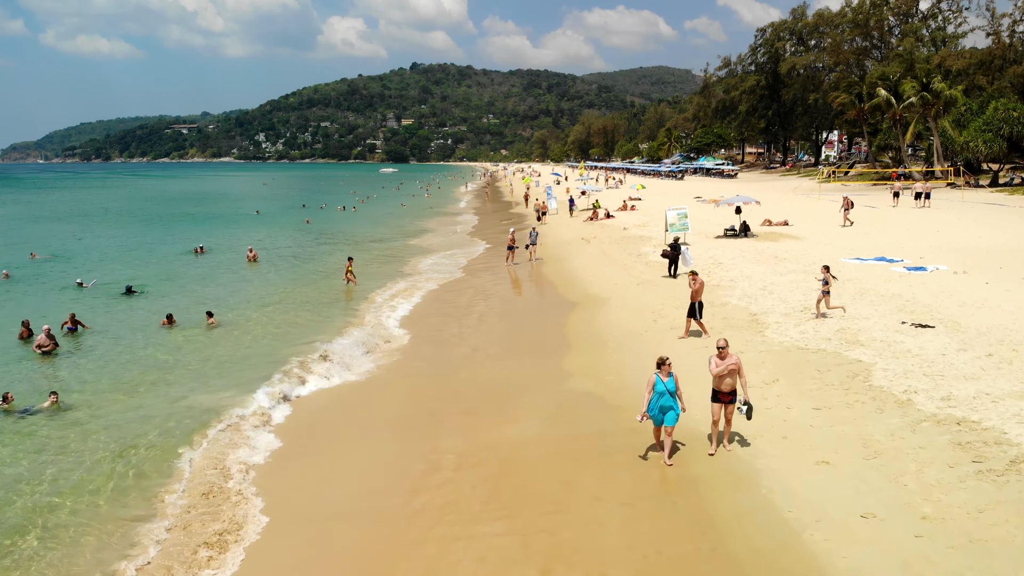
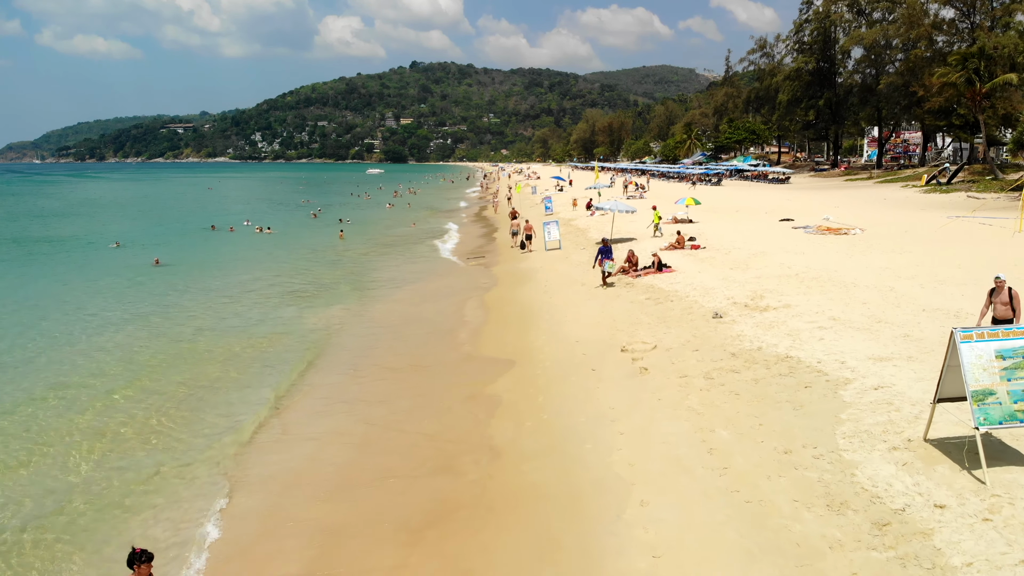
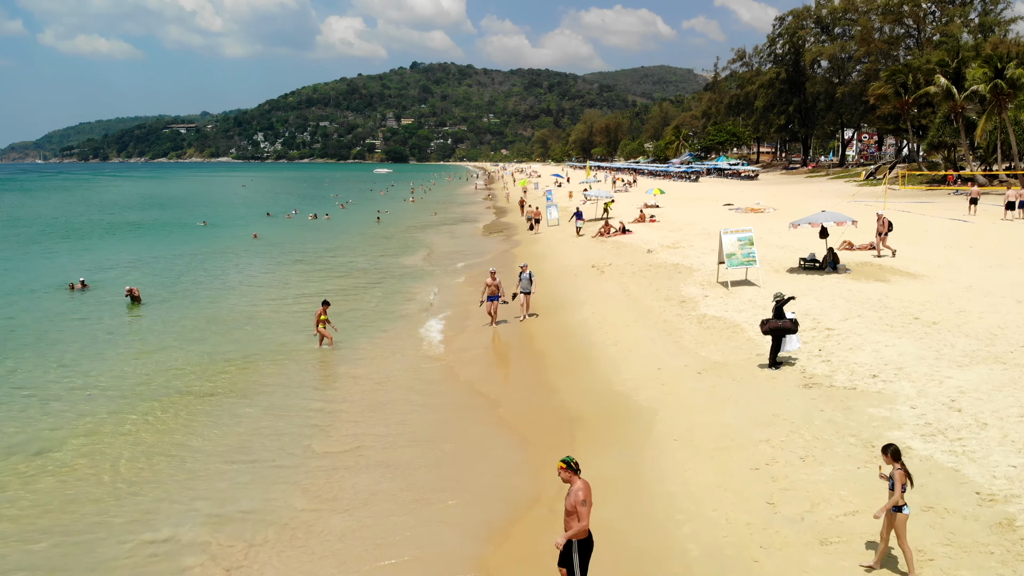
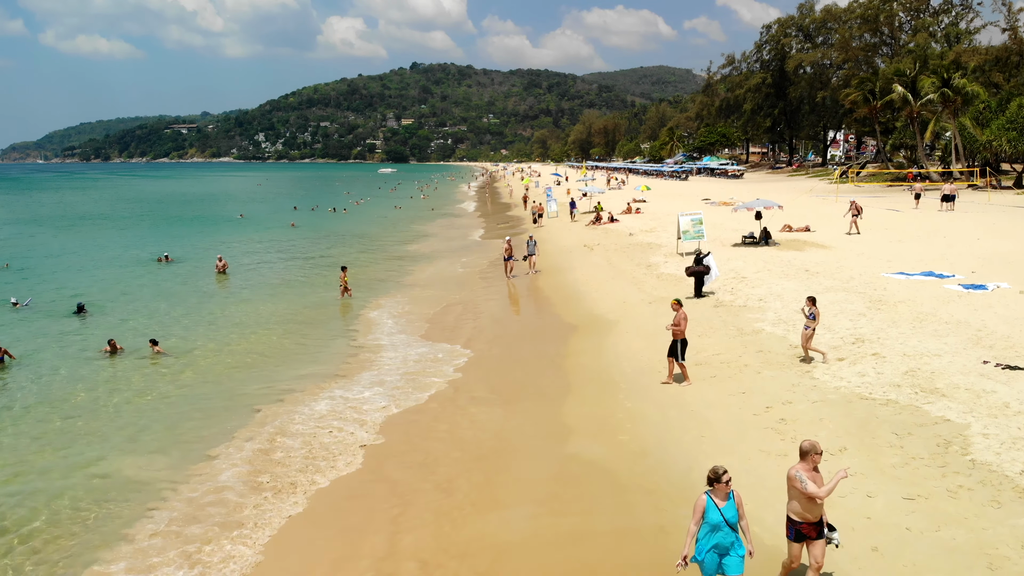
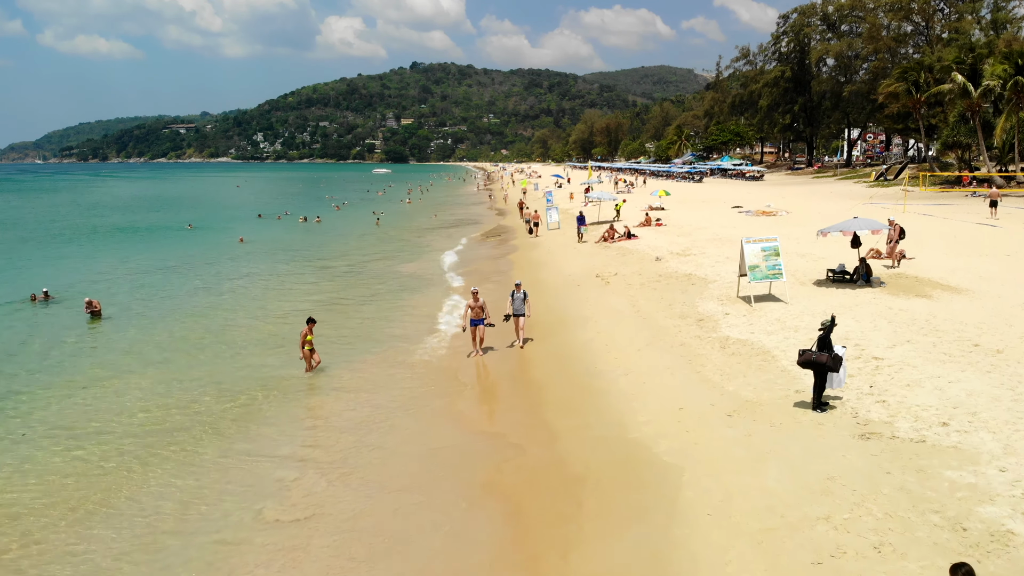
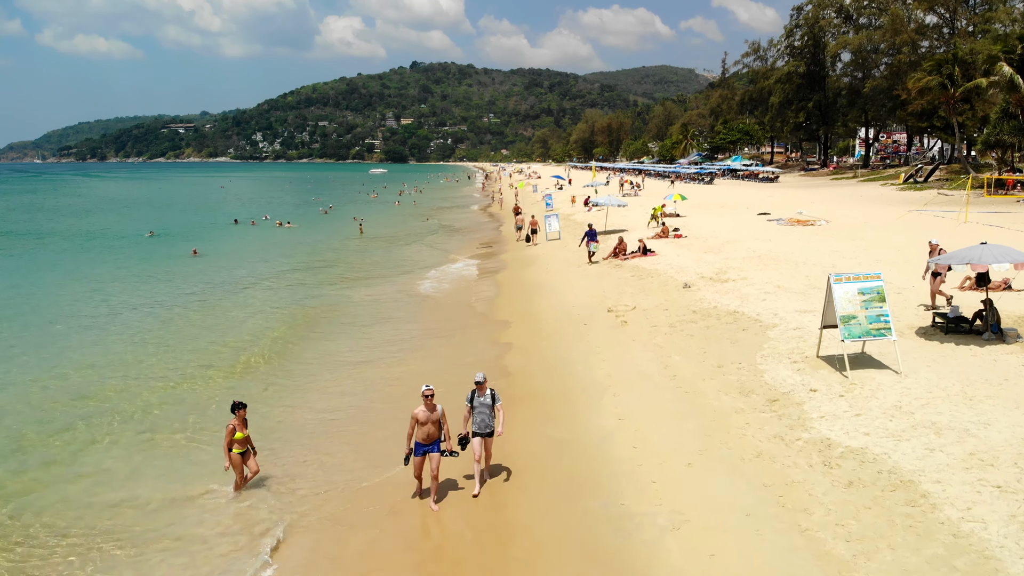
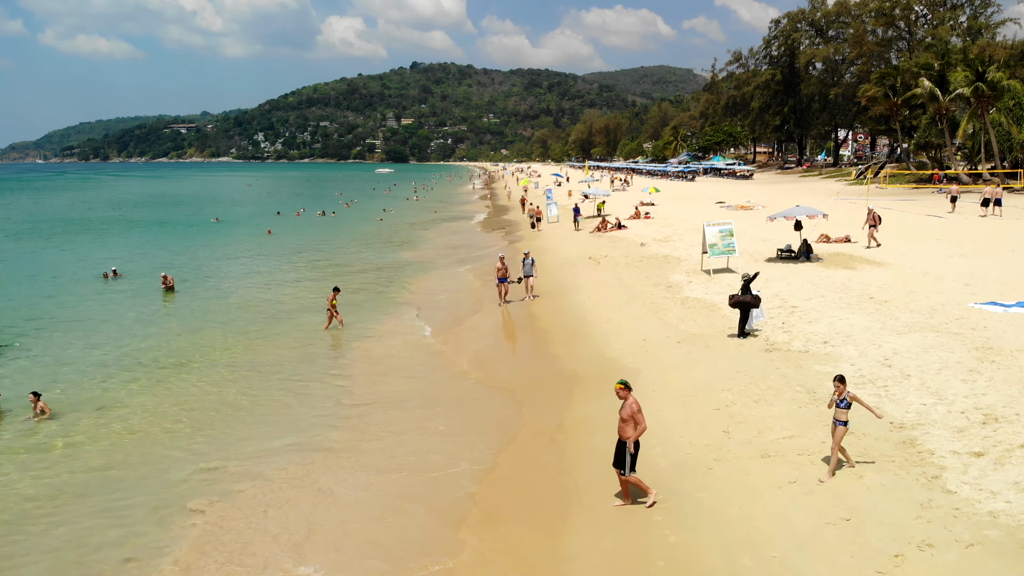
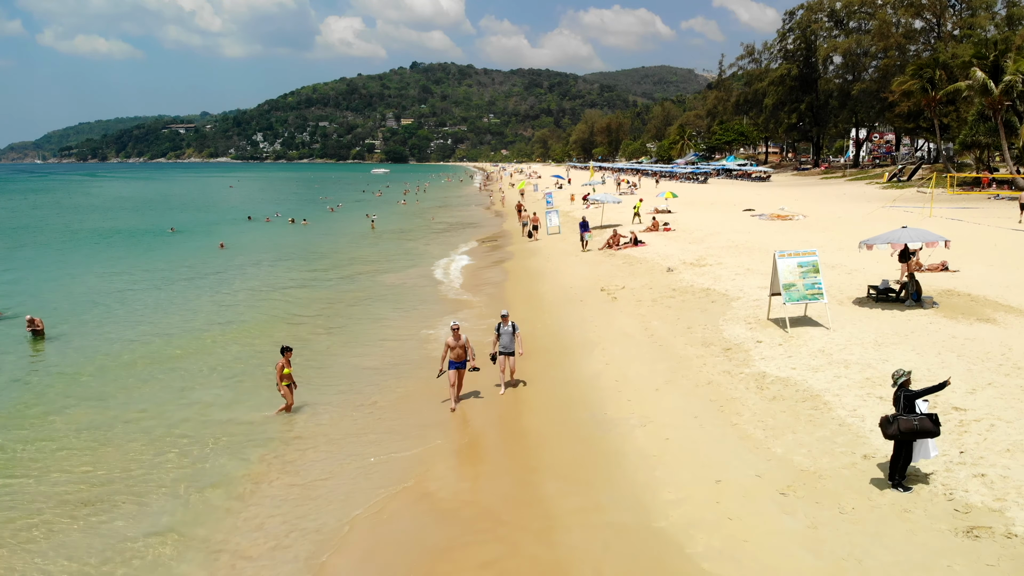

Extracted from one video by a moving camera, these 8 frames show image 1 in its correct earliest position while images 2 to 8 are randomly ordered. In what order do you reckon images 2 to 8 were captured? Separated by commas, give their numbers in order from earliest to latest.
4, 7, 3, 5, 8, 6, 2
